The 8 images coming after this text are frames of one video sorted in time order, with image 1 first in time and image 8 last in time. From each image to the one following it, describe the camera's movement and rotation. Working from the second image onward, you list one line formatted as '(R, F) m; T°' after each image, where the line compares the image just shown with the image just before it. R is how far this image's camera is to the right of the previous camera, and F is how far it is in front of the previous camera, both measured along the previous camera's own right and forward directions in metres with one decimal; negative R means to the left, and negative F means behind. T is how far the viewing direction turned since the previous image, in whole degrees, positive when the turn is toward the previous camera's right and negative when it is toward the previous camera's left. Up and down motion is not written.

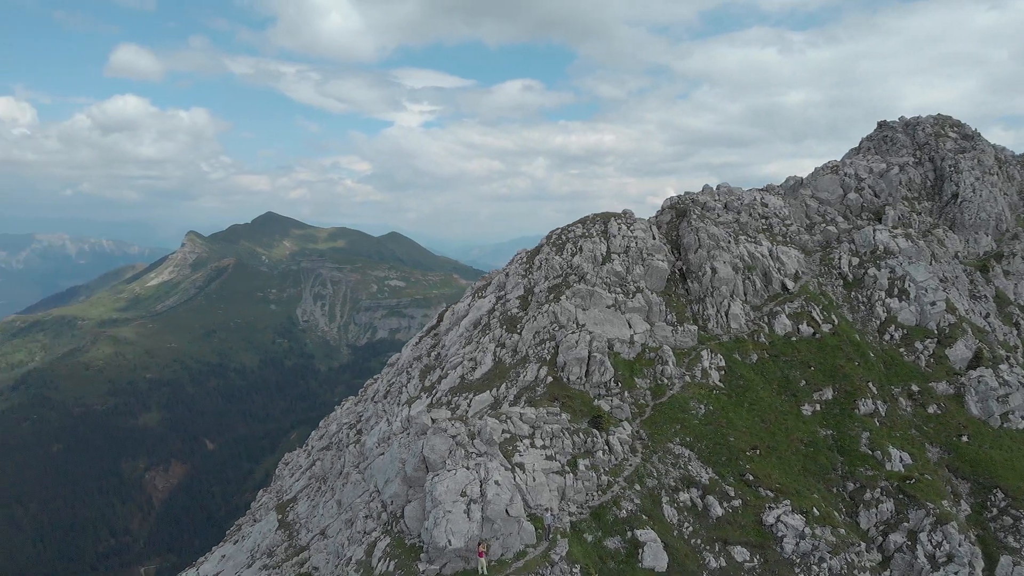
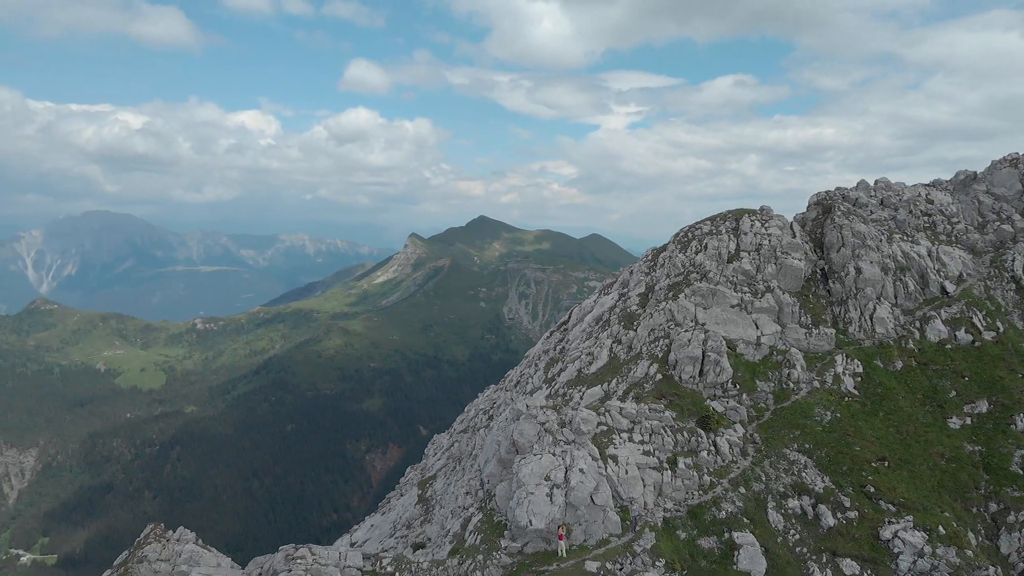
(+9.0, -1.3) m; -15°
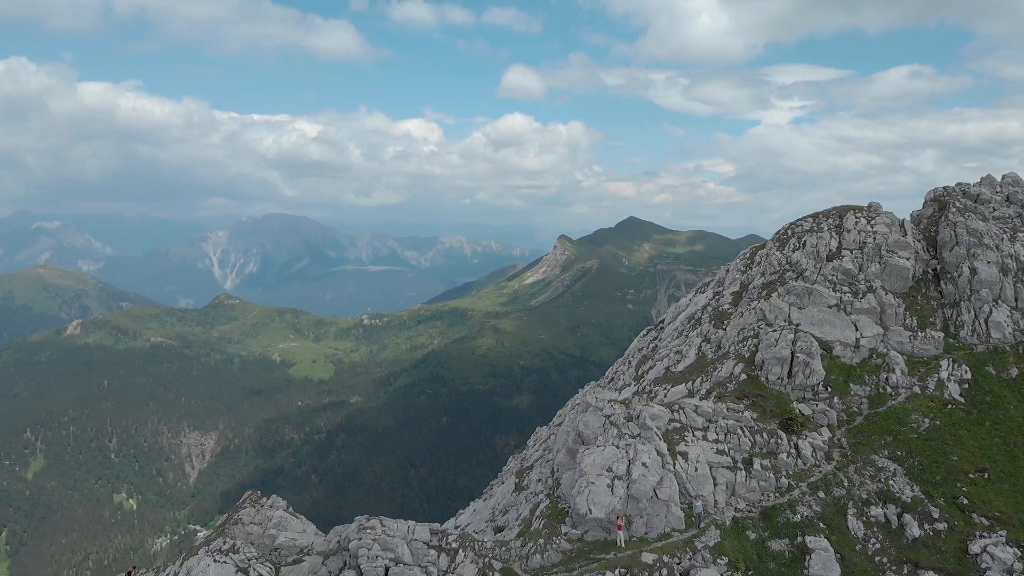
(+6.7, -1.6) m; -11°
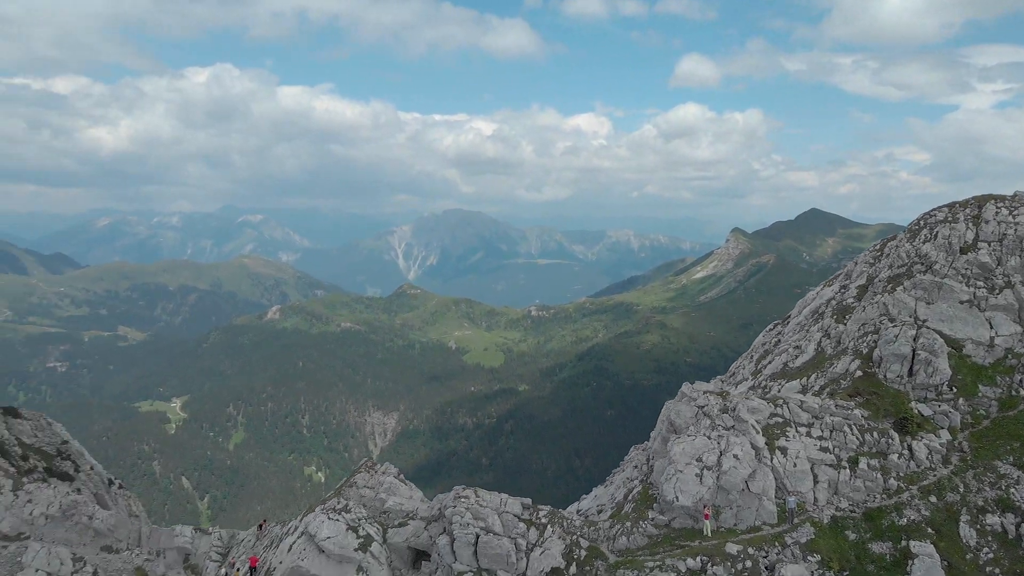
(+6.2, -1.8) m; -12°
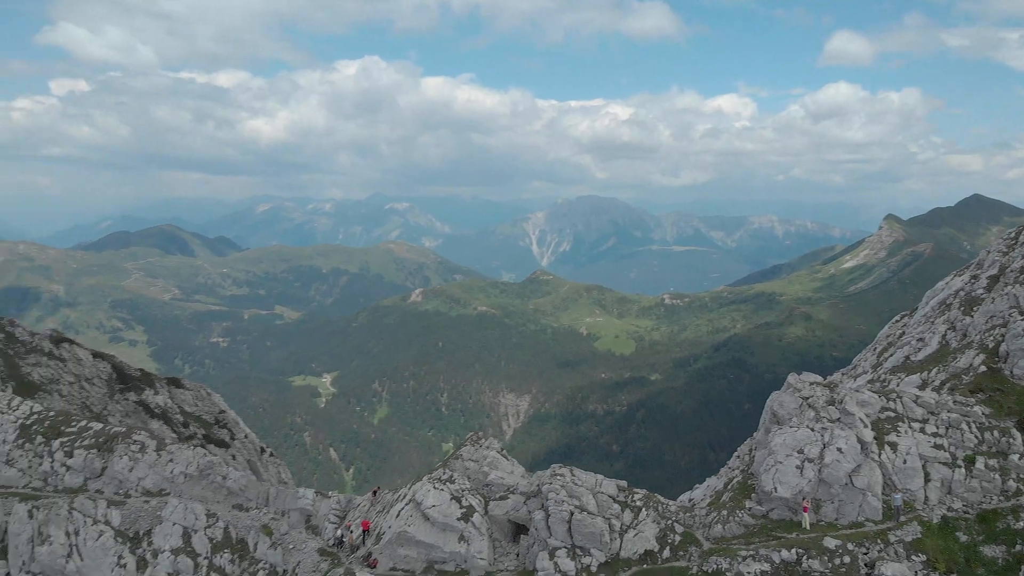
(+2.8, -0.9) m; -9°
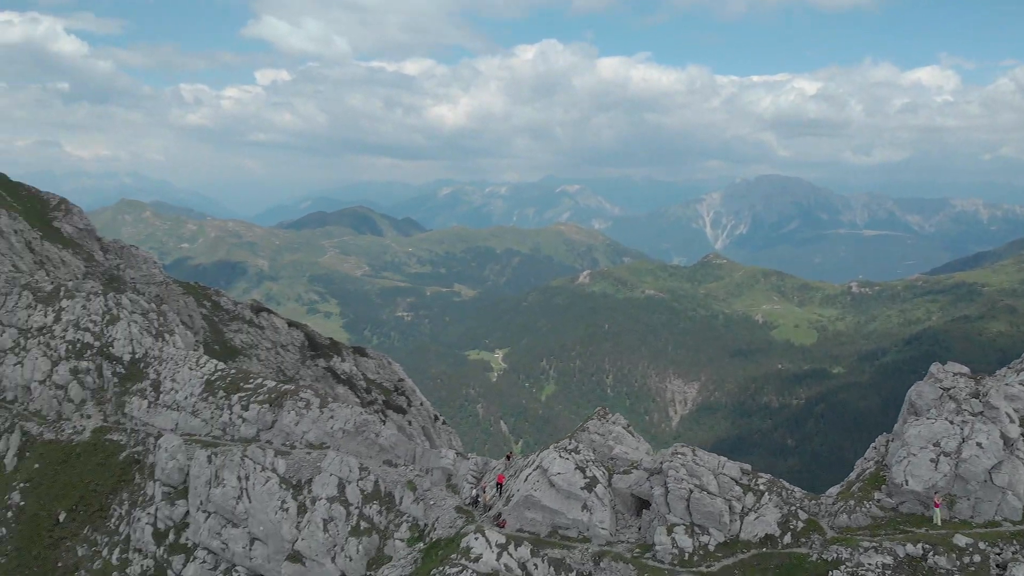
(+3.8, -1.5) m; -12°
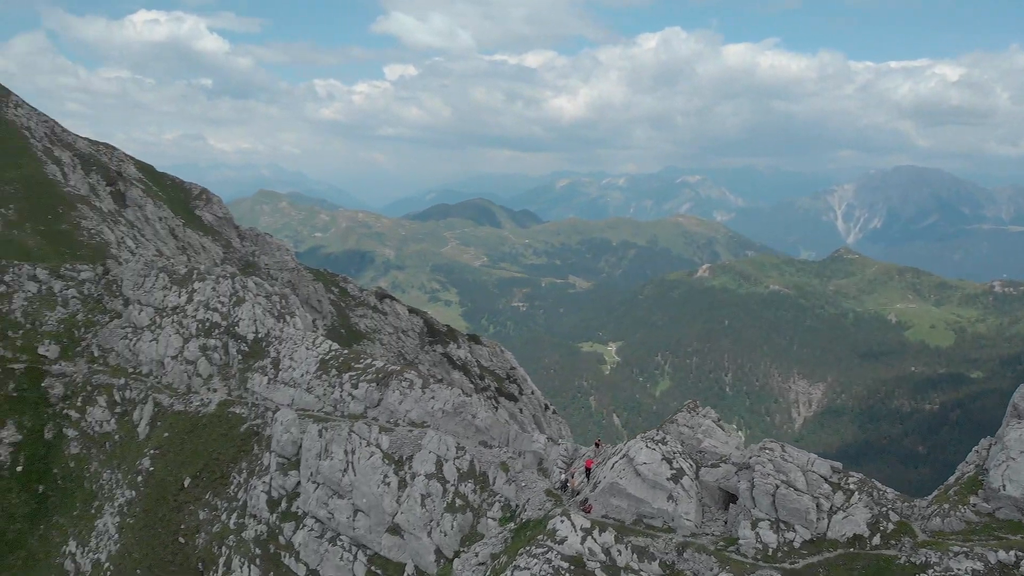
(+2.5, -1.3) m; -8°
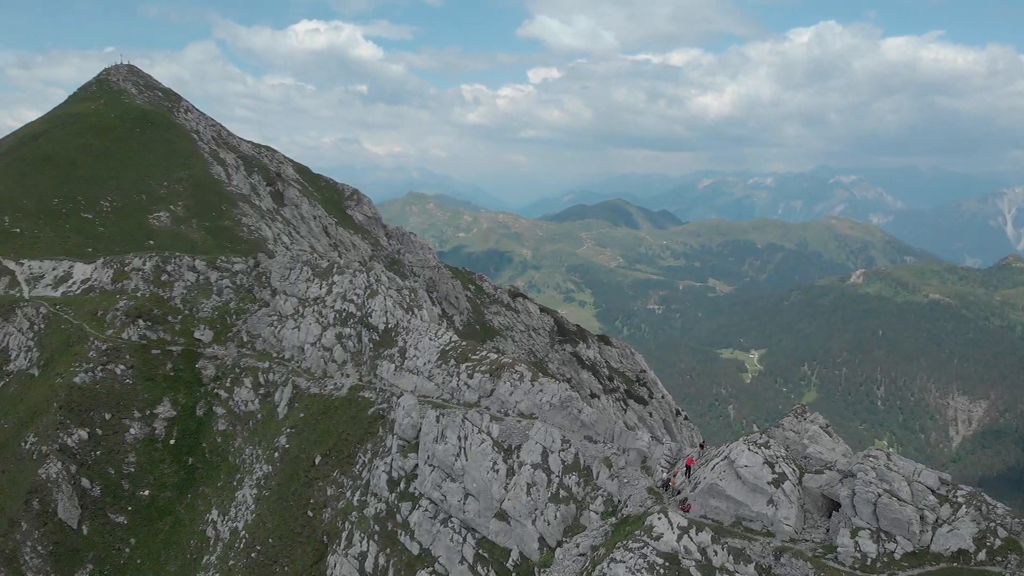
(+3.4, -1.8) m; -10°
